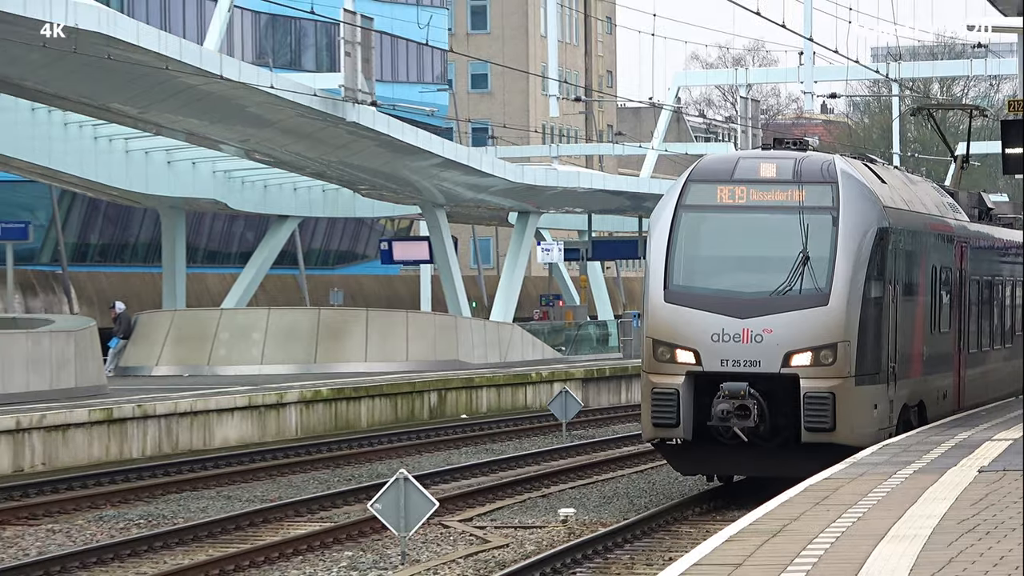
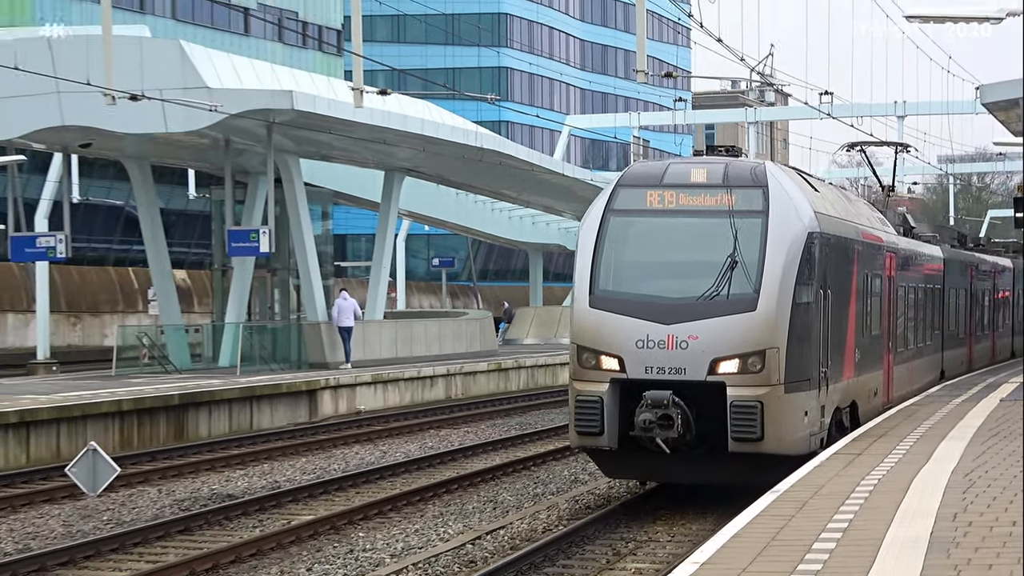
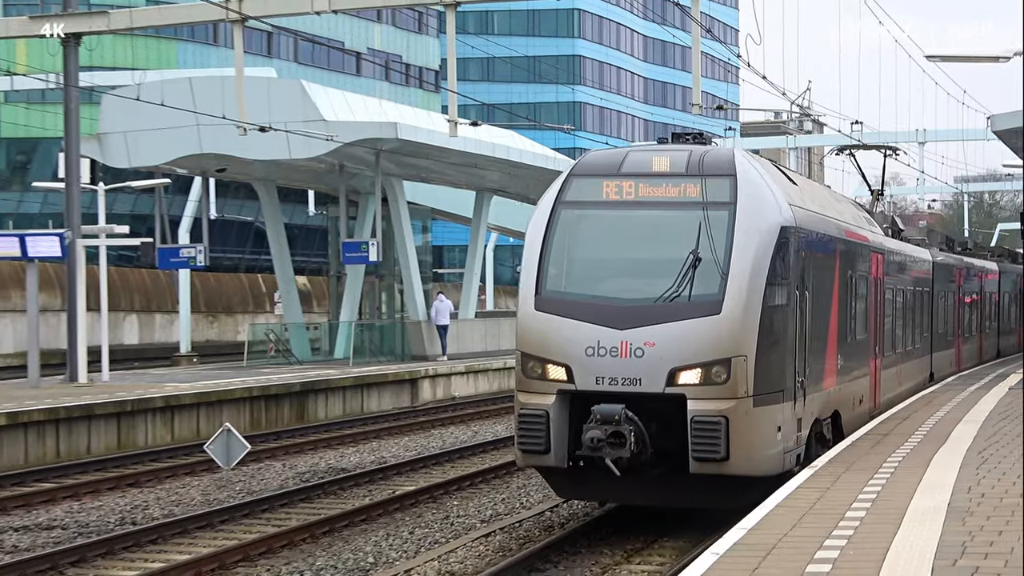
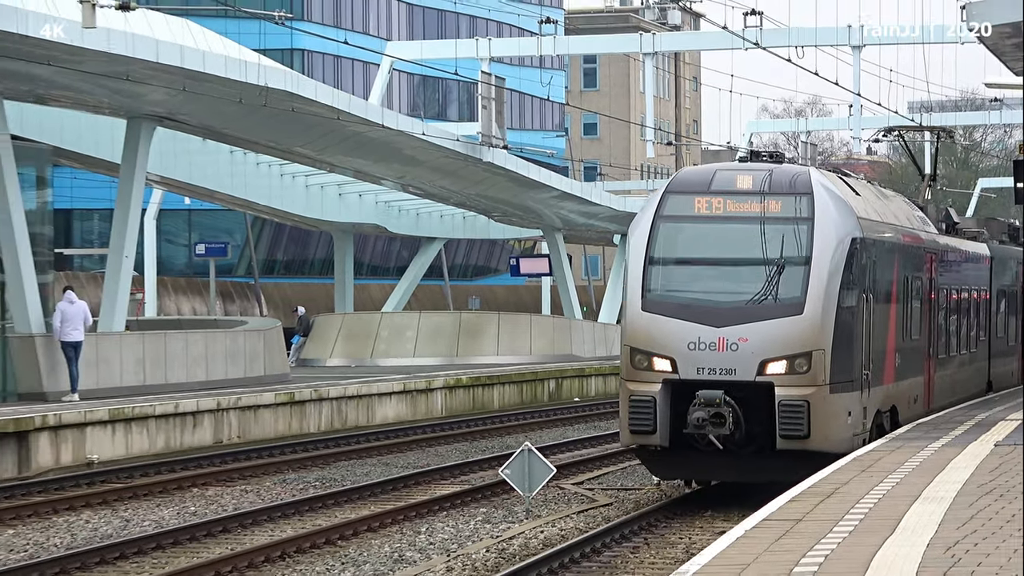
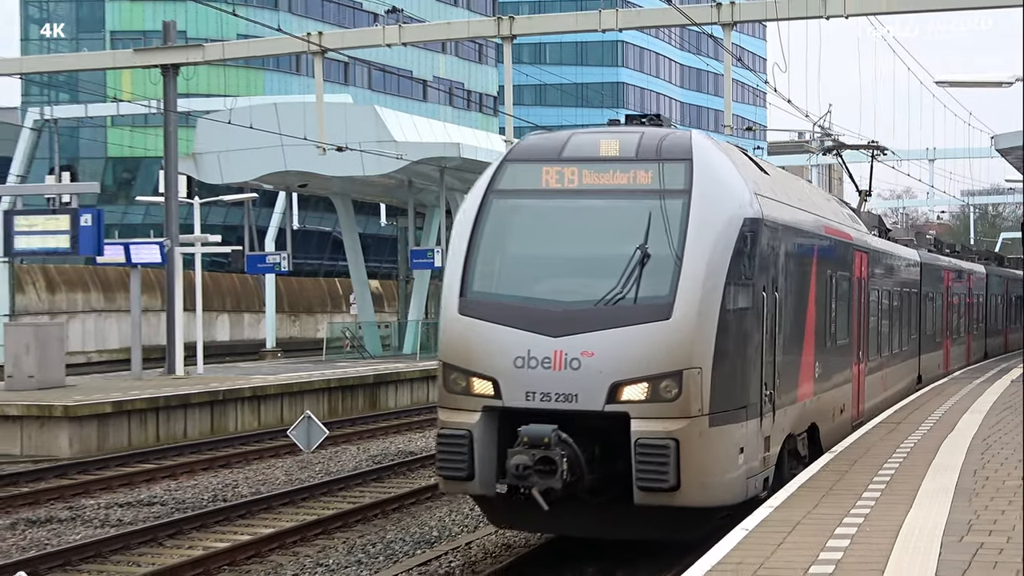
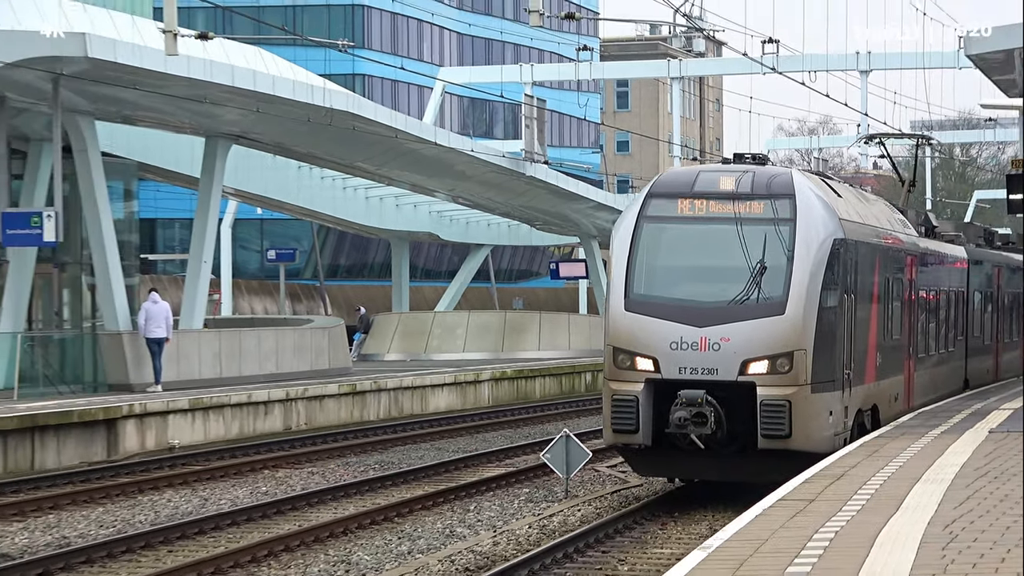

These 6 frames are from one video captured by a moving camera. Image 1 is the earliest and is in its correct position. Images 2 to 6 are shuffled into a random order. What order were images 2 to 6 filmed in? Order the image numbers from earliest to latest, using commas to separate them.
4, 6, 2, 3, 5
